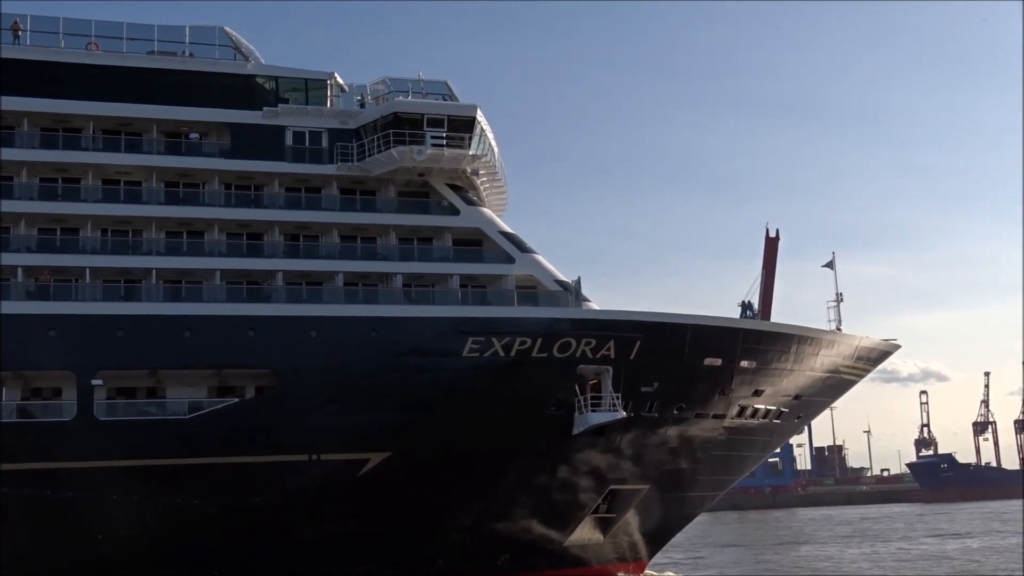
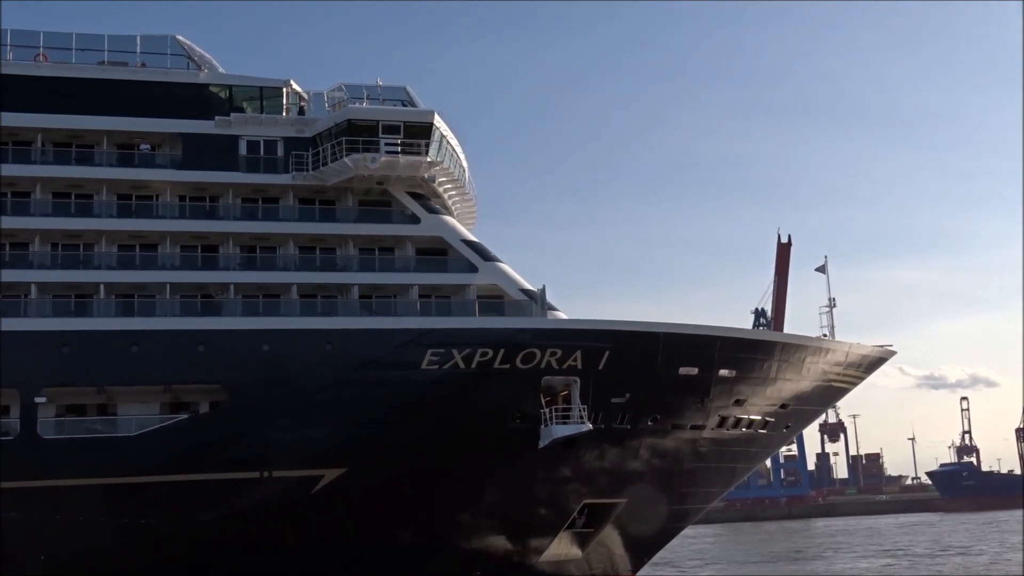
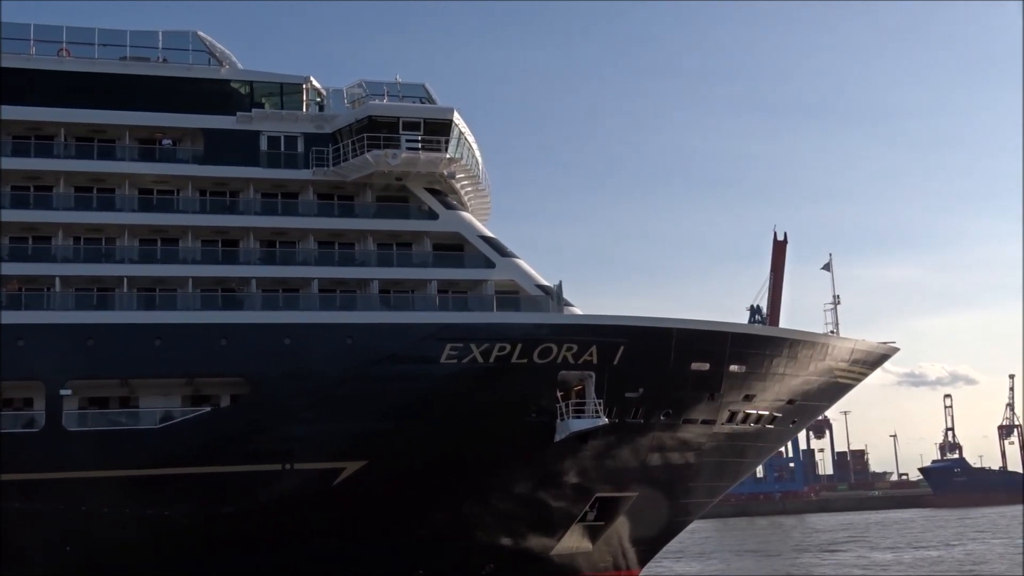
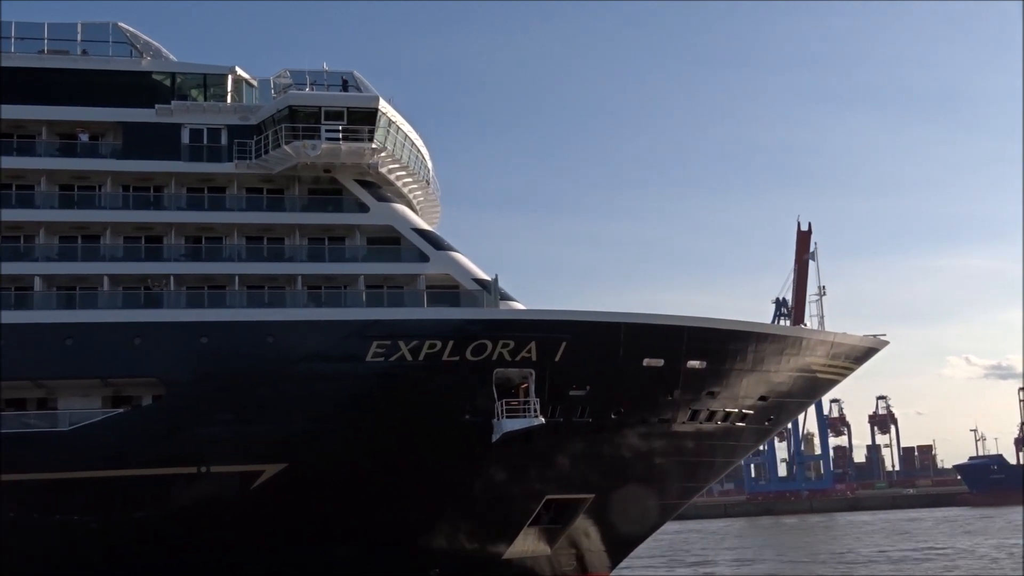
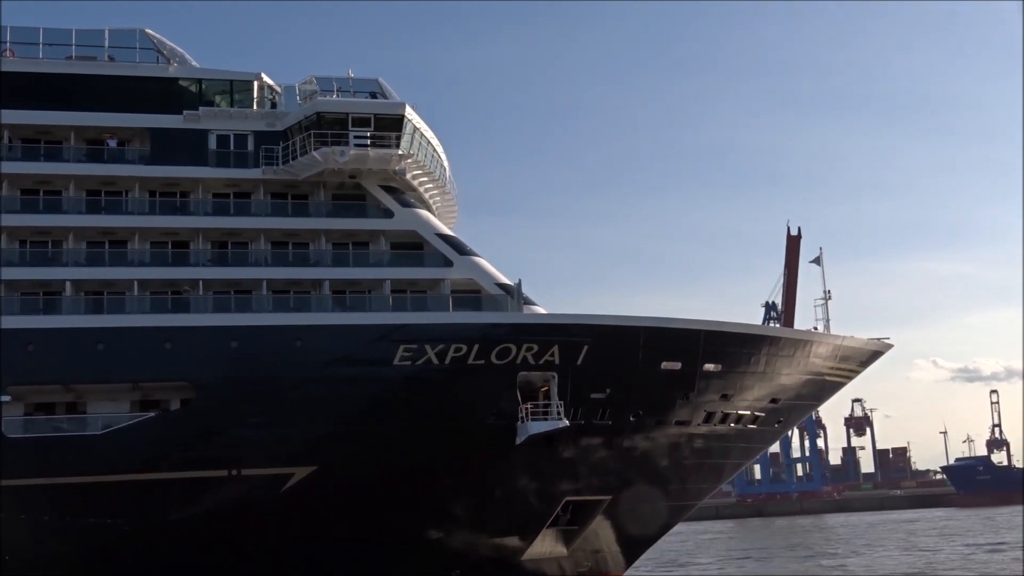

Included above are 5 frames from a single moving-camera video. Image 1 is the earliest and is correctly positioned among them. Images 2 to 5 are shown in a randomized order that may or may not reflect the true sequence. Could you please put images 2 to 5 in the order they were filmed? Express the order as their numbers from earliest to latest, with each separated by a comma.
3, 2, 5, 4
